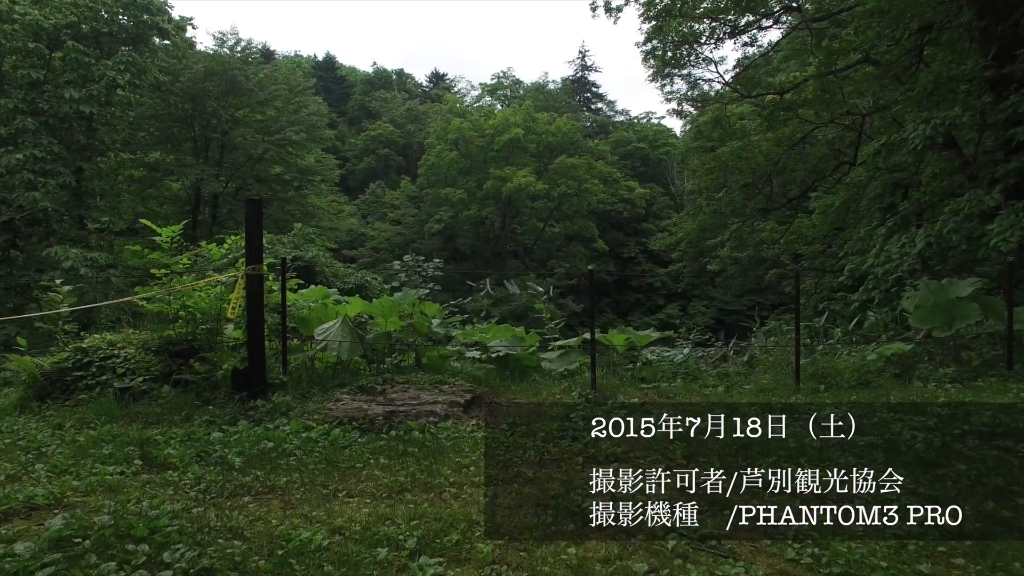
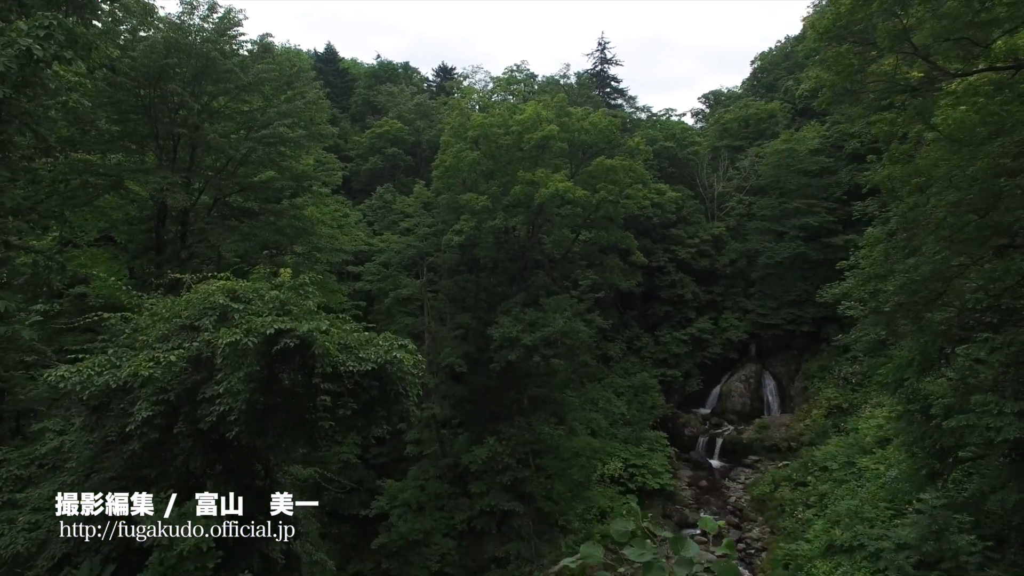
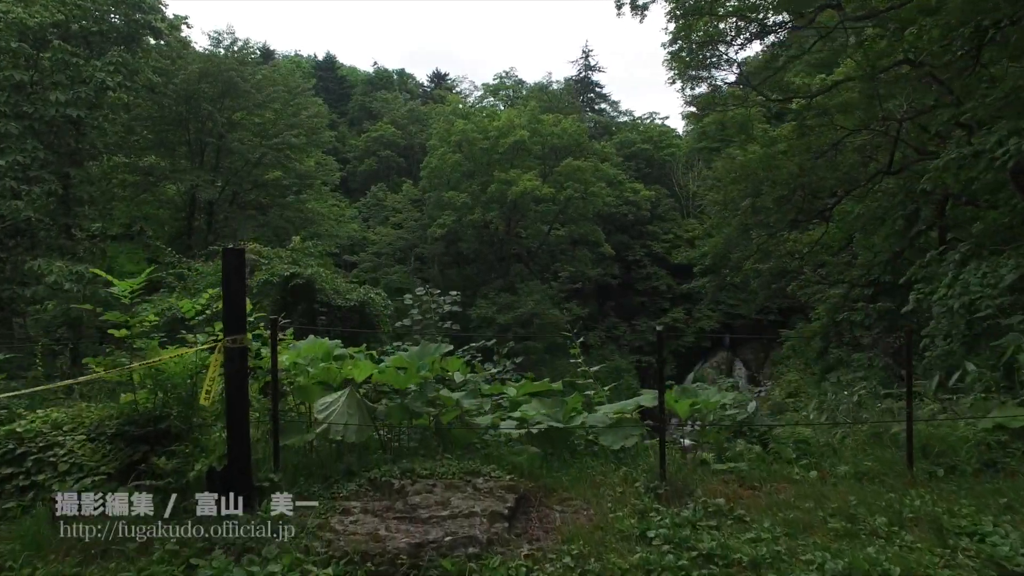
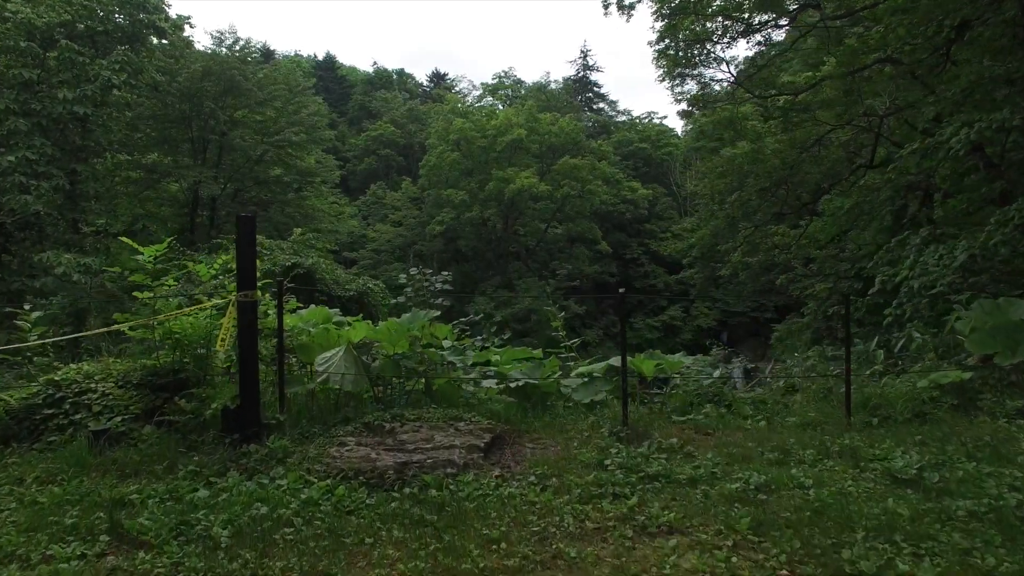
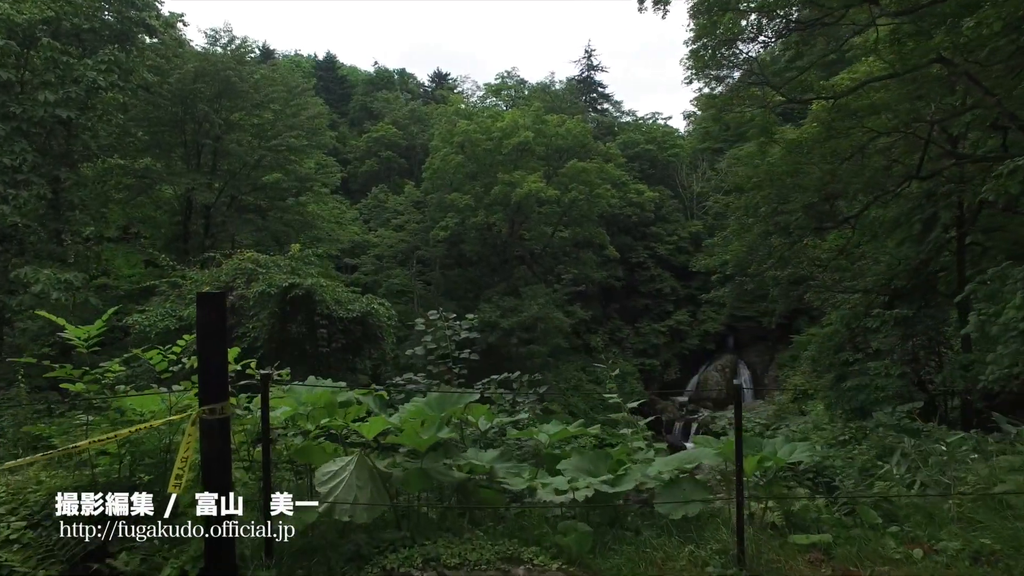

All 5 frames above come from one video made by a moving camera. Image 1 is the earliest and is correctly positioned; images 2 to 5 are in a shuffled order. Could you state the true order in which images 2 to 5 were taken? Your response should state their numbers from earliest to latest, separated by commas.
4, 3, 5, 2
